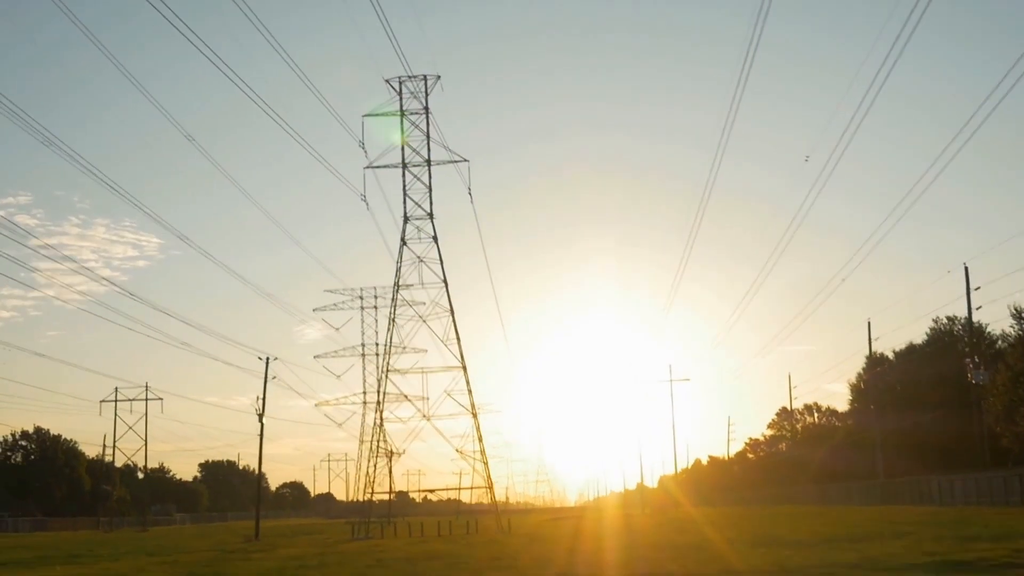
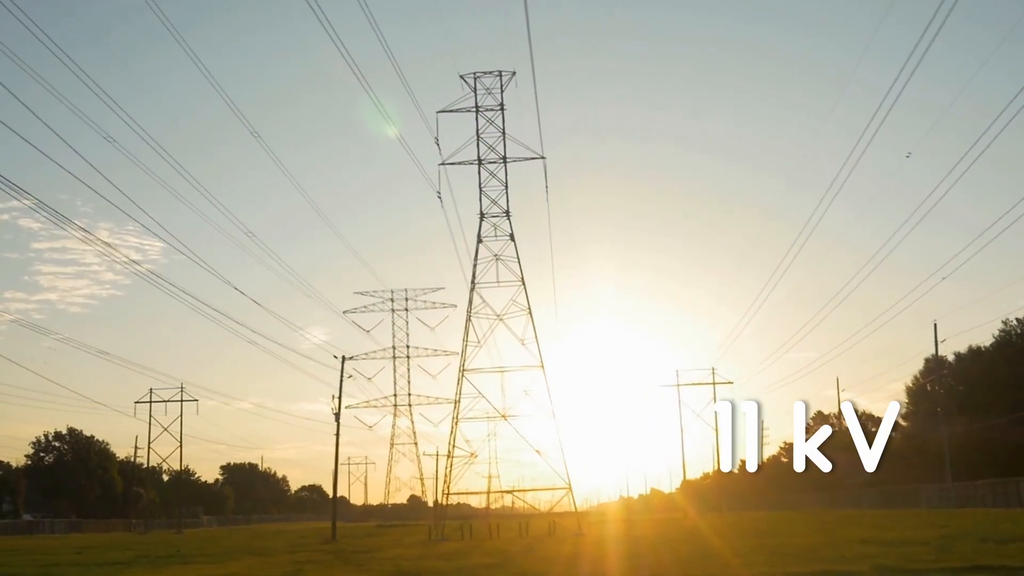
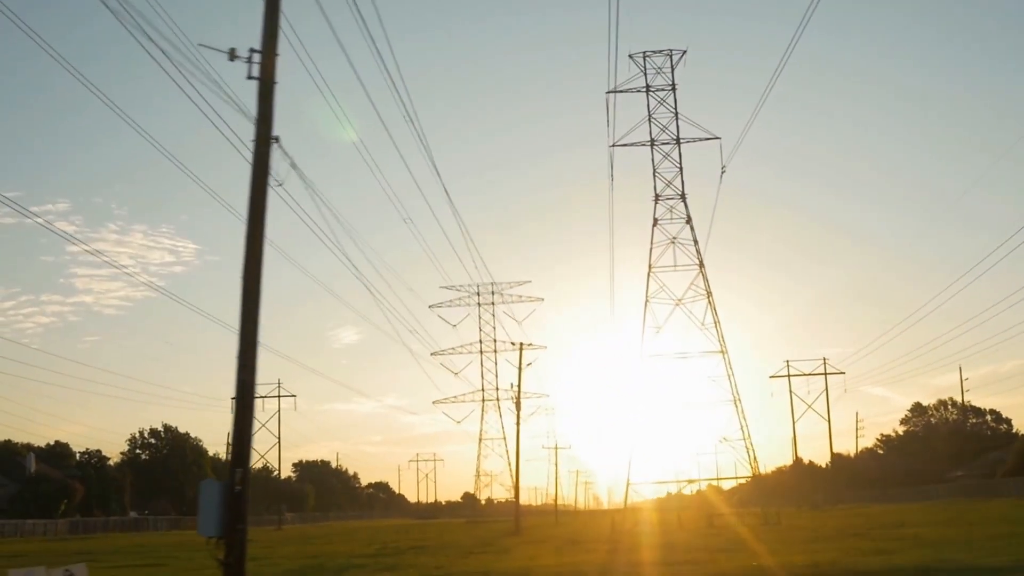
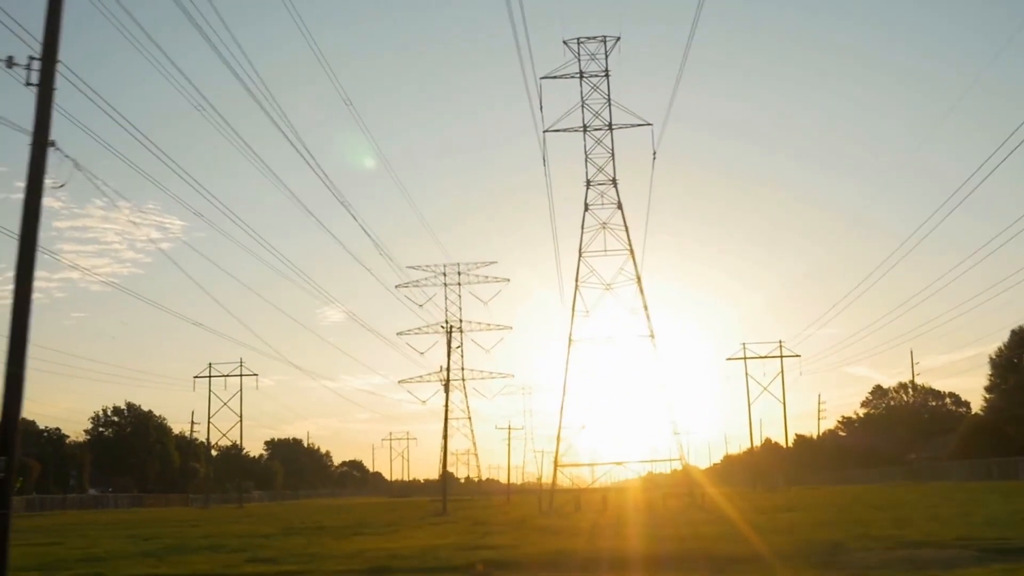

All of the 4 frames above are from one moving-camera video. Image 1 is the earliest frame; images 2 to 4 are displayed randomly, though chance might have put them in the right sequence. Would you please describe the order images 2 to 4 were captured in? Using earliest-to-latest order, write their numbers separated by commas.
2, 4, 3
